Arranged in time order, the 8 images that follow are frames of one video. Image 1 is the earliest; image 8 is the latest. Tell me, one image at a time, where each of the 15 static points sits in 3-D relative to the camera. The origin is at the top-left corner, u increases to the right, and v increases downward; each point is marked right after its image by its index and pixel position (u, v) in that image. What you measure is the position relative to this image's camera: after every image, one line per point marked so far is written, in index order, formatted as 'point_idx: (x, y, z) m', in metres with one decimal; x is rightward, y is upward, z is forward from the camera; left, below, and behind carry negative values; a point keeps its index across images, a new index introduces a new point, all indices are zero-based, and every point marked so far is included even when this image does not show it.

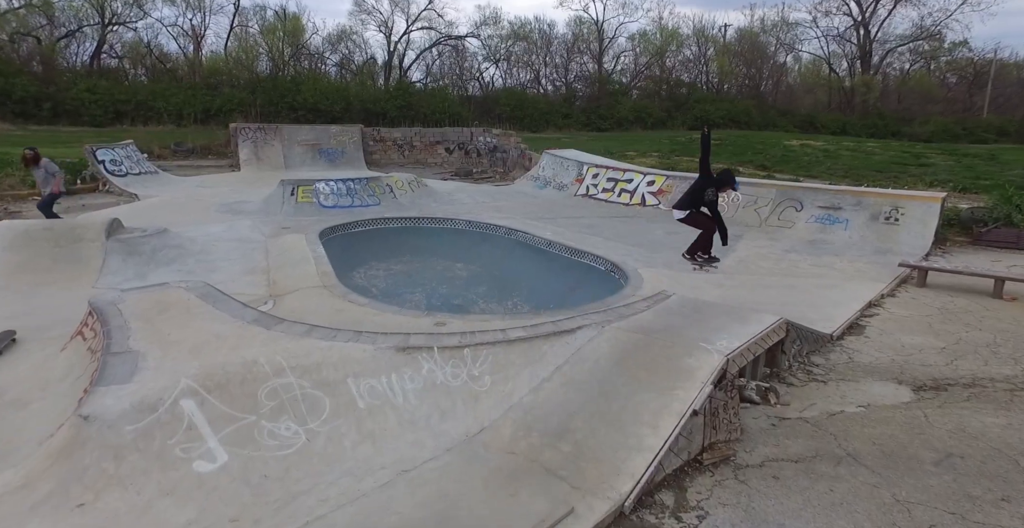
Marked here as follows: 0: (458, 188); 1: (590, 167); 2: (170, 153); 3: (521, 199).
0: (-1.7, +2.1, +16.0) m
1: (+2.5, +3.0, +16.1) m
2: (-12.5, +4.0, +17.9) m
3: (+0.3, +1.7, +15.2) m
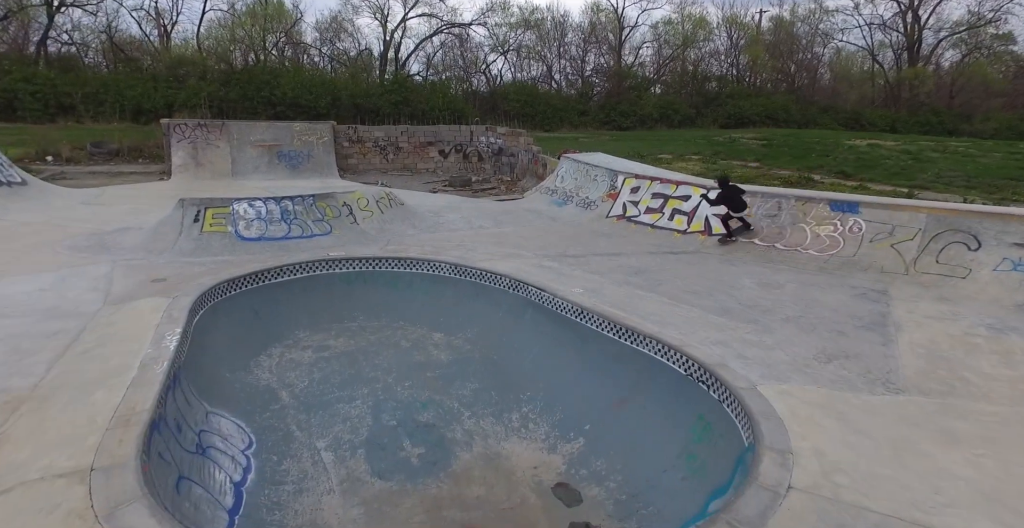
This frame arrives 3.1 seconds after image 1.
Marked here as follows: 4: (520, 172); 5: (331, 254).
0: (-1.5, +1.2, +12.1) m
1: (+2.8, +2.0, +12.2) m
2: (-12.3, +3.1, +14.3) m
3: (+0.5, +0.8, +11.3) m
4: (+0.3, +3.2, +17.8) m
5: (-2.9, +0.1, +7.8) m
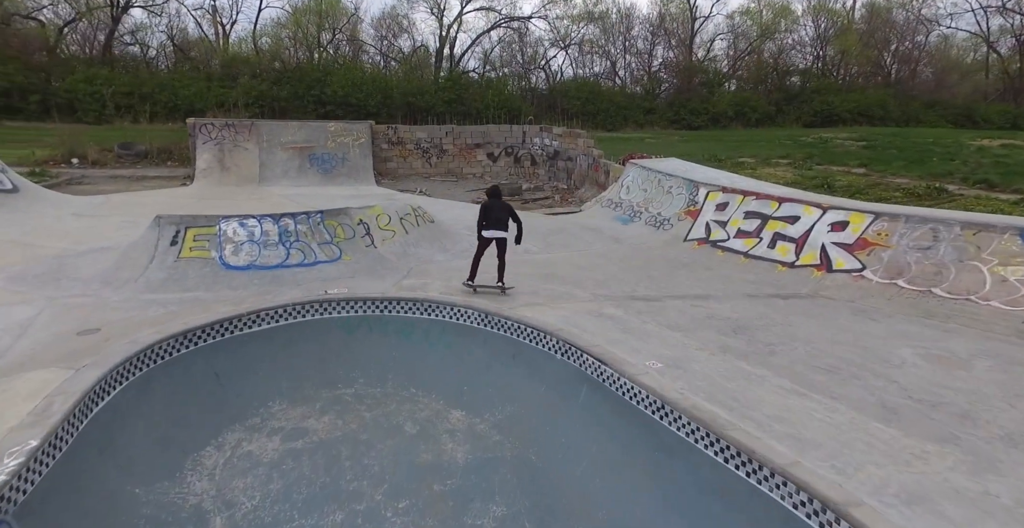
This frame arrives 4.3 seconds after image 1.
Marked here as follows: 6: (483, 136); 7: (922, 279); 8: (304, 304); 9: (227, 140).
0: (-0.4, +0.7, +10.2) m
1: (+3.9, +1.4, +9.8) m
2: (-10.8, +2.9, +13.6) m
3: (+1.5, +0.2, +9.2) m
4: (+2.0, +2.6, +15.7) m
5: (-2.3, -0.3, +6.1) m
6: (-1.0, +4.5, +17.6) m
7: (+5.4, -0.2, +6.6) m
8: (-2.4, -0.4, +5.7) m
9: (-7.9, +3.4, +13.8) m
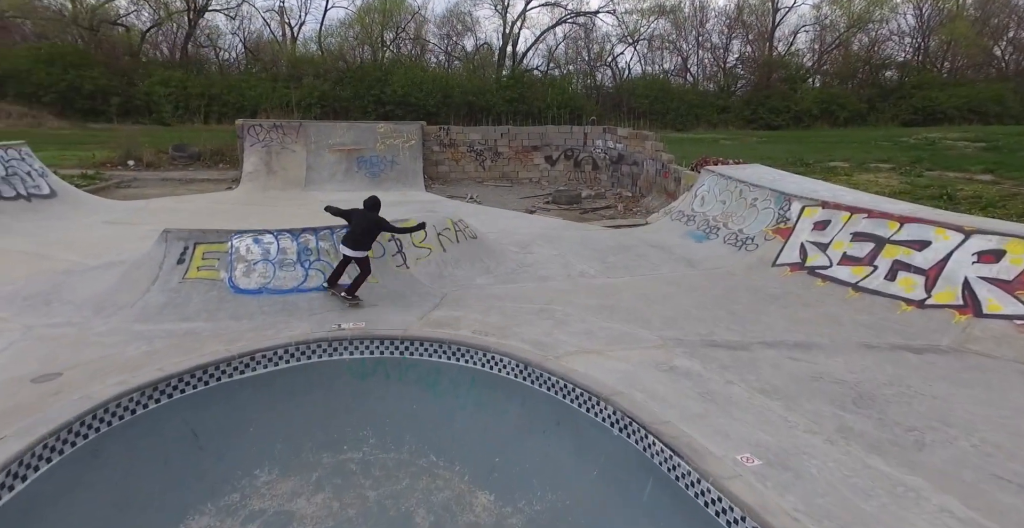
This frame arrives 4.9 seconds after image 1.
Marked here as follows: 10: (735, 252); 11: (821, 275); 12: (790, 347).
0: (+0.6, +0.3, +9.1) m
1: (+4.8, +0.9, +8.2) m
2: (-9.3, +2.8, +13.6) m
3: (+2.3, -0.2, +7.8) m
4: (+3.7, +2.2, +14.2) m
5: (-1.8, -0.6, +5.2) m
6: (+0.9, +4.1, +16.4) m
7: (+5.9, -0.7, +4.8) m
8: (-2.0, -0.7, +4.8) m
9: (-6.4, +3.3, +13.4) m
10: (+3.8, +0.2, +8.7) m
11: (+4.5, -0.2, +7.4) m
12: (+3.0, -0.8, +5.4) m
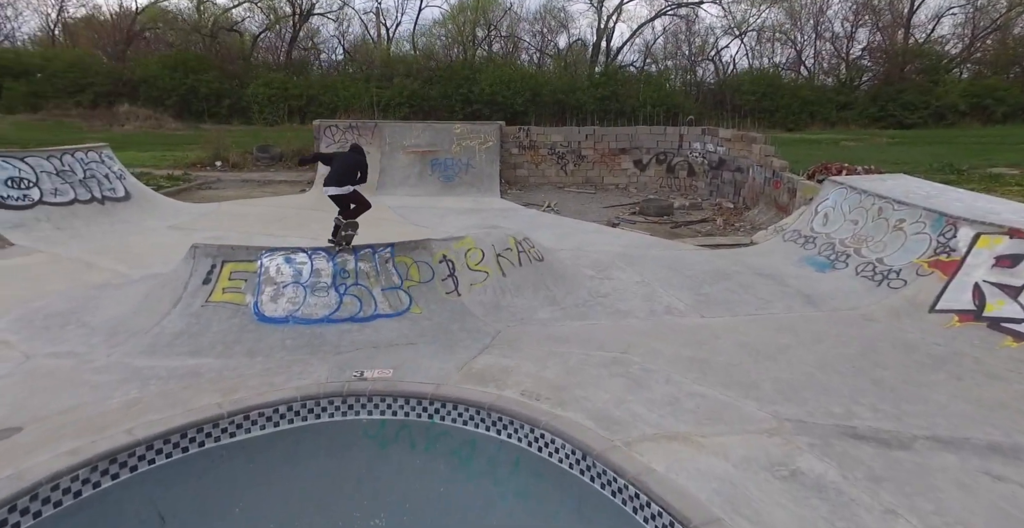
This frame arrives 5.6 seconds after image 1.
0: (+1.8, -0.1, +7.7) m
1: (+5.8, +0.3, +6.1) m
2: (-7.1, +2.8, +13.8) m
3: (+3.2, -0.6, +6.2) m
4: (+5.7, +1.7, +12.3) m
5: (-1.3, -0.9, +4.3) m
6: (+3.5, +3.7, +14.9) m
7: (+6.2, -1.4, +2.6) m
8: (-1.5, -1.0, +4.0) m
9: (-4.3, +3.2, +13.2) m
10: (+4.9, -0.3, +6.8) m
11: (+5.3, -0.7, +5.4) m
12: (+3.4, -1.4, +3.7) m
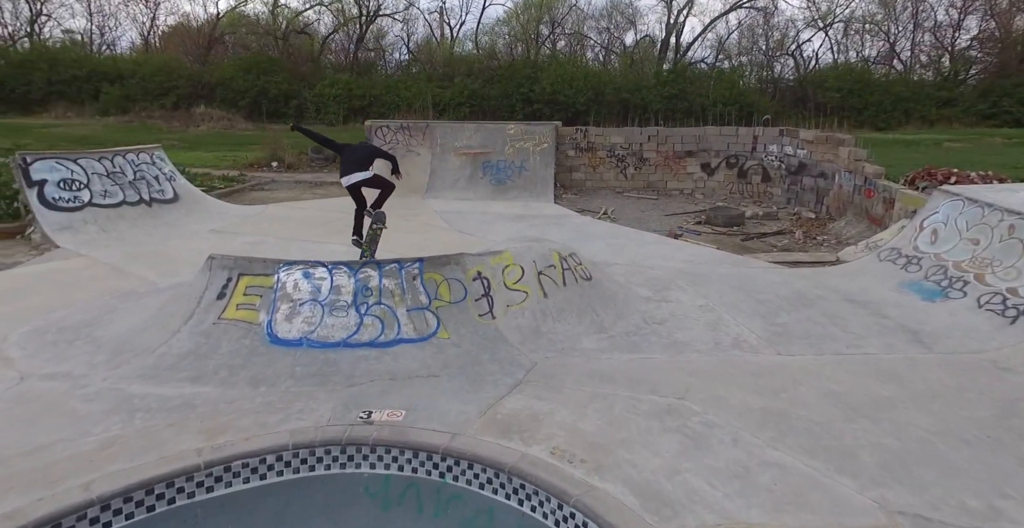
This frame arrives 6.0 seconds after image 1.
0: (+2.4, -0.3, +6.8) m
1: (+6.2, -0.1, +4.8) m
2: (-5.6, +2.8, +13.9) m
3: (+3.6, -1.0, +5.1) m
4: (+6.9, +1.3, +10.8) m
5: (-1.1, -1.1, +3.7) m
6: (+5.0, +3.4, +13.7) m
7: (+6.2, -1.8, +1.2) m
8: (-1.4, -1.2, +3.5) m
9: (-2.9, +3.1, +12.9) m
10: (+5.4, -0.7, +5.5) m
11: (+5.6, -1.1, +4.1) m
12: (+3.6, -1.7, +2.6) m
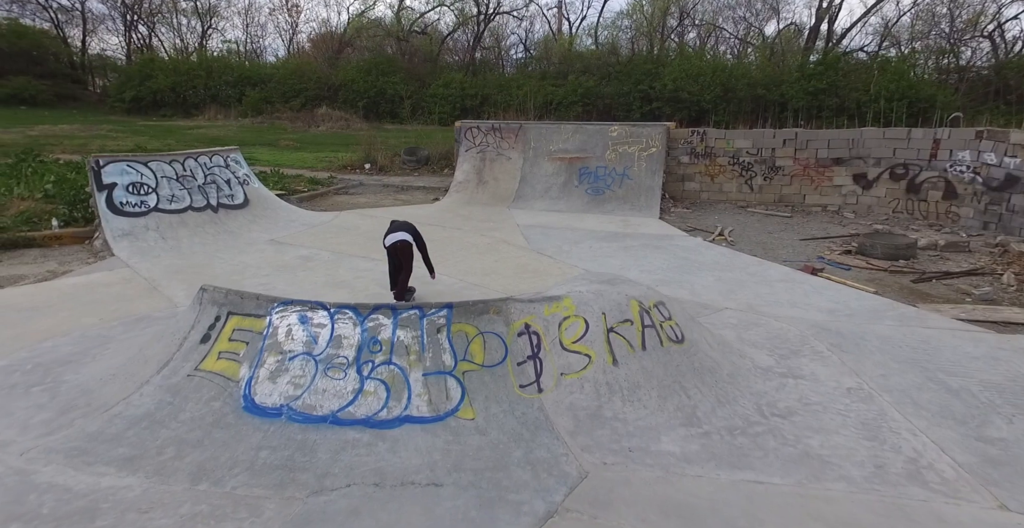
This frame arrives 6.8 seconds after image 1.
0: (+3.1, -0.9, +4.8) m
1: (+6.4, -0.8, +2.0) m
2: (-3.0, +2.7, +13.4) m
3: (+3.9, -1.6, +2.9) m
4: (+8.5, +0.4, +7.7) m
5: (-1.0, -1.5, +2.6) m
6: (+7.4, +2.6, +10.9) m
7: (+5.5, -2.5, -1.5) m
8: (-1.3, -1.5, +2.4) m
9: (-0.5, +2.8, +11.9) m
10: (+5.7, -1.4, +2.9) m
11: (+5.6, -1.9, +1.4) m
12: (+3.2, -2.3, +0.5) m
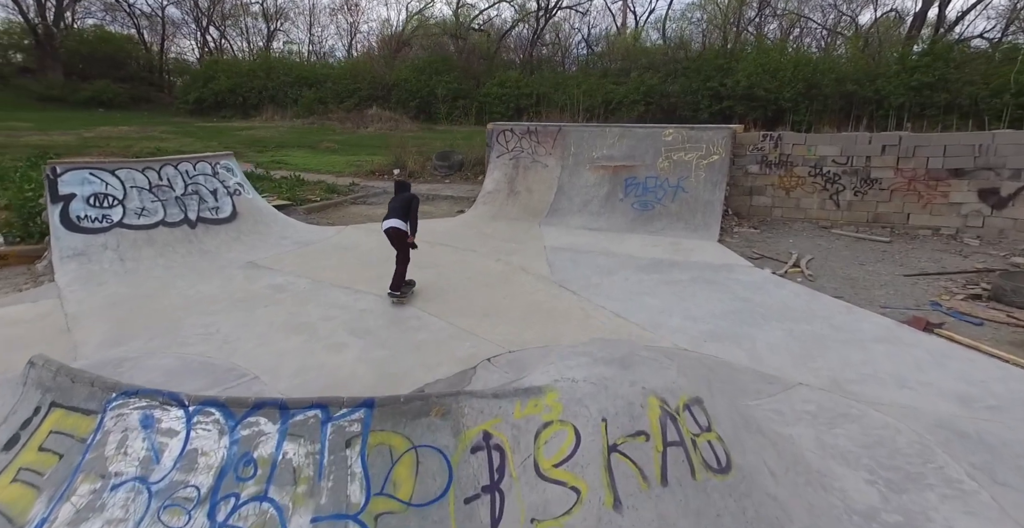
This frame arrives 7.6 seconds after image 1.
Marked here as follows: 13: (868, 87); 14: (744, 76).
0: (+2.8, -1.5, +3.0) m
1: (+5.8, -1.5, -0.2) m
2: (-2.1, +2.3, +12.3) m
3: (+3.4, -2.2, +1.0) m
4: (+8.6, -0.3, +5.3) m
5: (-1.5, -1.9, +1.3) m
6: (+8.0, +1.9, +8.6) m
7: (+4.4, -3.2, -3.5) m
8: (-1.9, -1.9, +1.2) m
9: (+0.3, +2.3, +10.5) m
10: (+5.2, -2.1, +0.9) m
11: (+4.9, -2.5, -0.6) m
12: (+2.4, -2.9, -1.3) m
13: (+11.7, +6.0, +16.7) m
14: (+8.5, +7.0, +19.0) m
